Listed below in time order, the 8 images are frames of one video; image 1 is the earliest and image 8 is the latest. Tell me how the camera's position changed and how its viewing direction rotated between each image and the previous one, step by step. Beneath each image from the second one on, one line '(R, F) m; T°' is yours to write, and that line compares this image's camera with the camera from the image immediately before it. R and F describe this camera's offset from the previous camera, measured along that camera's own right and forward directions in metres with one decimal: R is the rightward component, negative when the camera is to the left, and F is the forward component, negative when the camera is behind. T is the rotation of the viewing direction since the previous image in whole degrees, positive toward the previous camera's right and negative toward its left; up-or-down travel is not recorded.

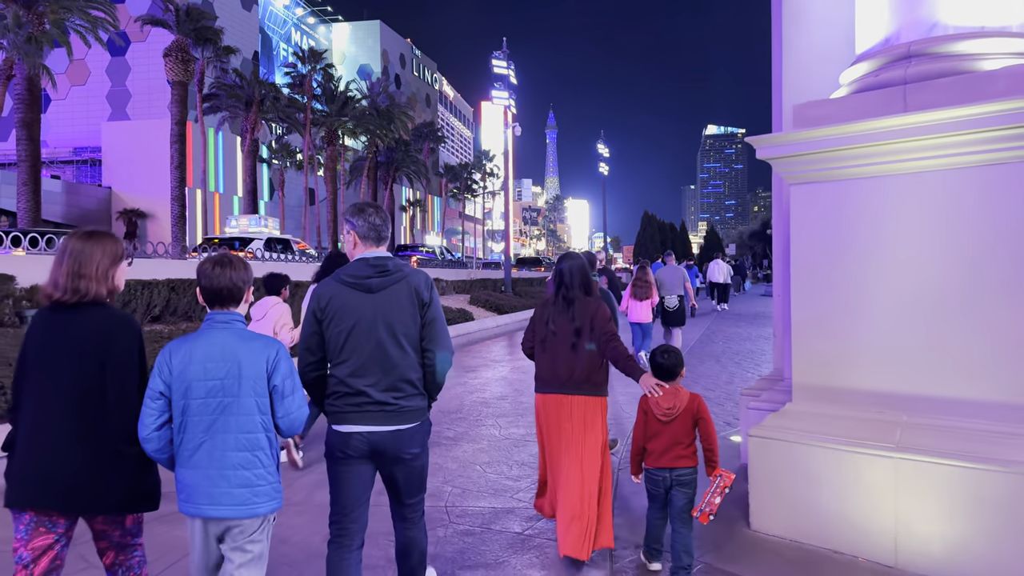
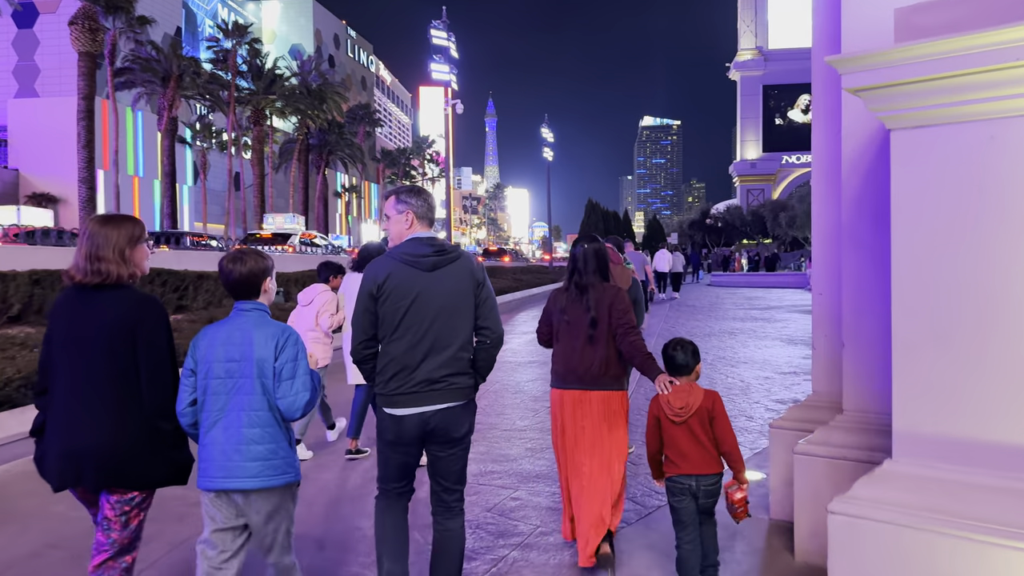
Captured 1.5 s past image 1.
(-0.1, +1.6) m; +5°
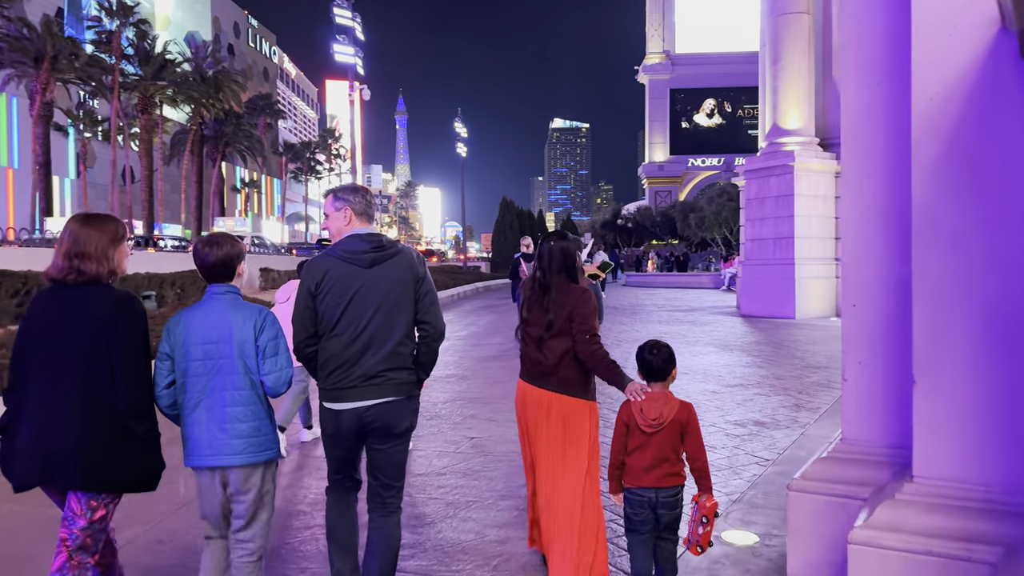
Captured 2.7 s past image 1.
(0.0, +1.3) m; +7°
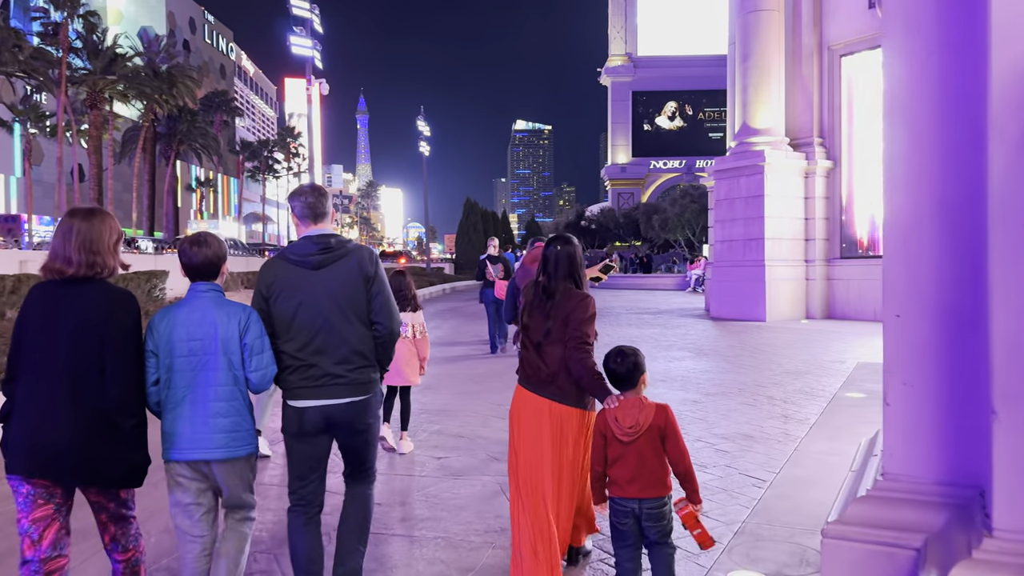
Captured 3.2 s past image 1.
(-0.1, +0.6) m; +3°
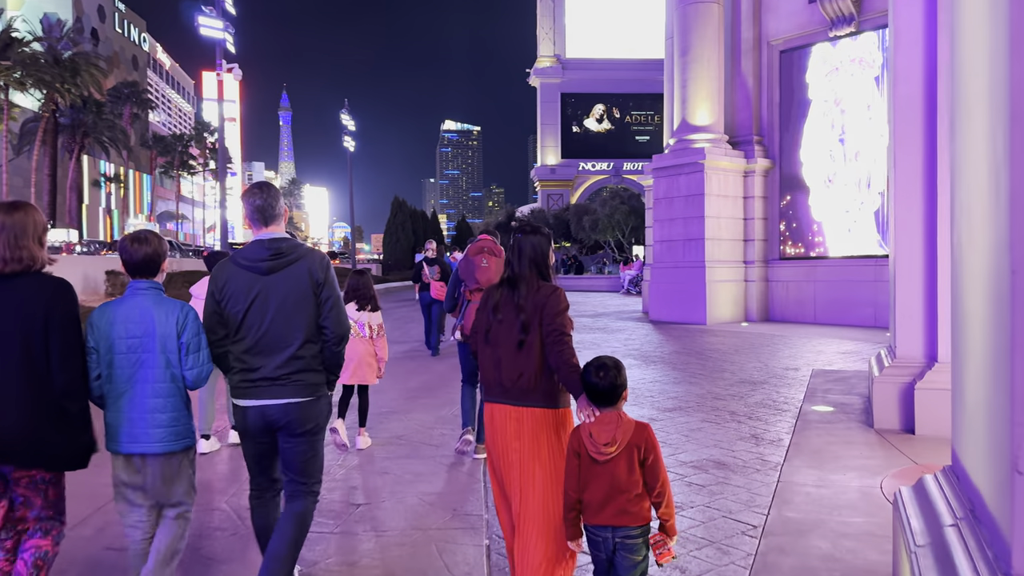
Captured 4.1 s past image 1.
(0.0, +1.0) m; +5°
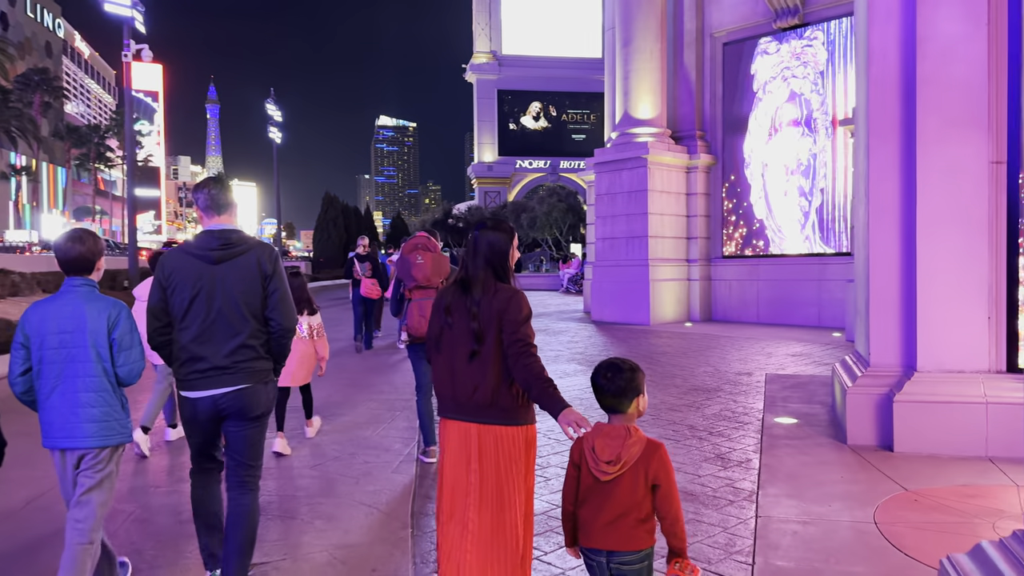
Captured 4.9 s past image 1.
(0.0, +0.8) m; +5°
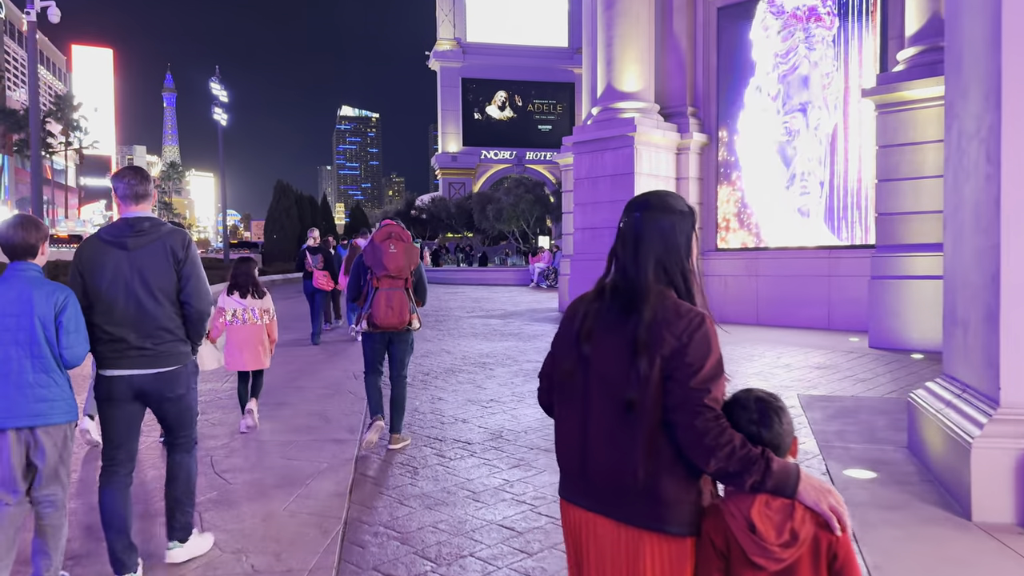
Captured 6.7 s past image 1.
(0.0, +1.9) m; +3°
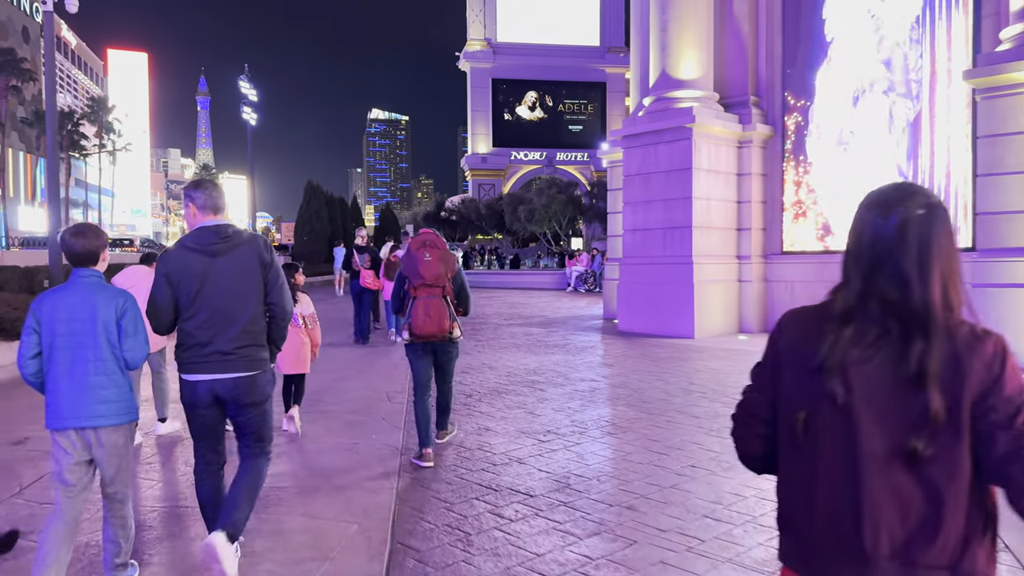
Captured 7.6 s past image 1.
(-0.3, +1.1) m; -2°
